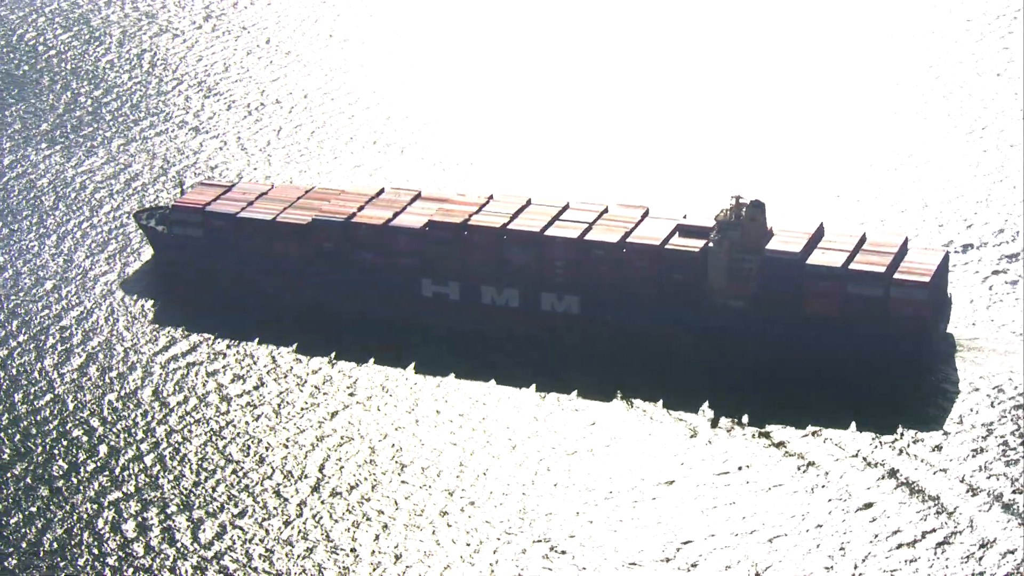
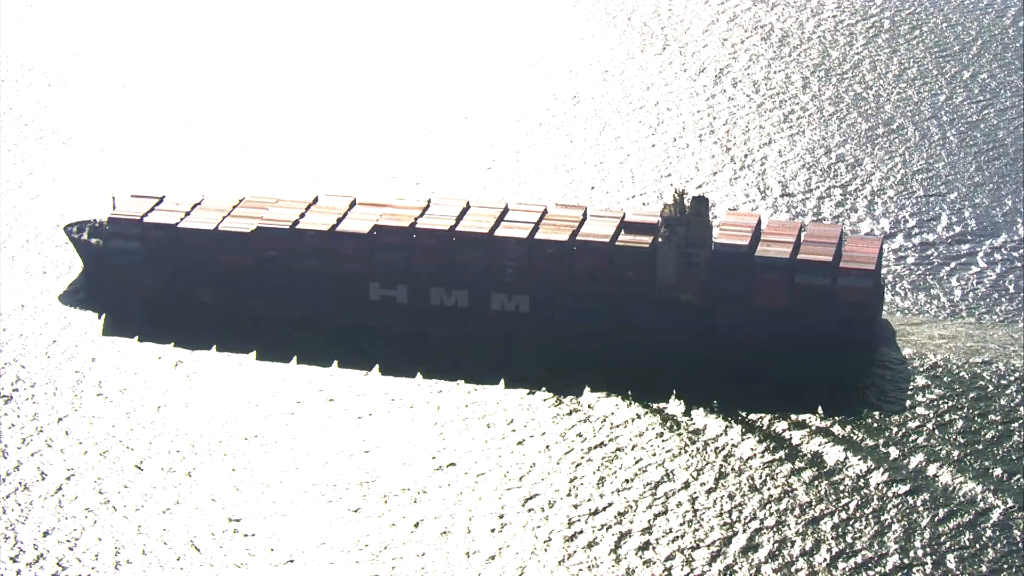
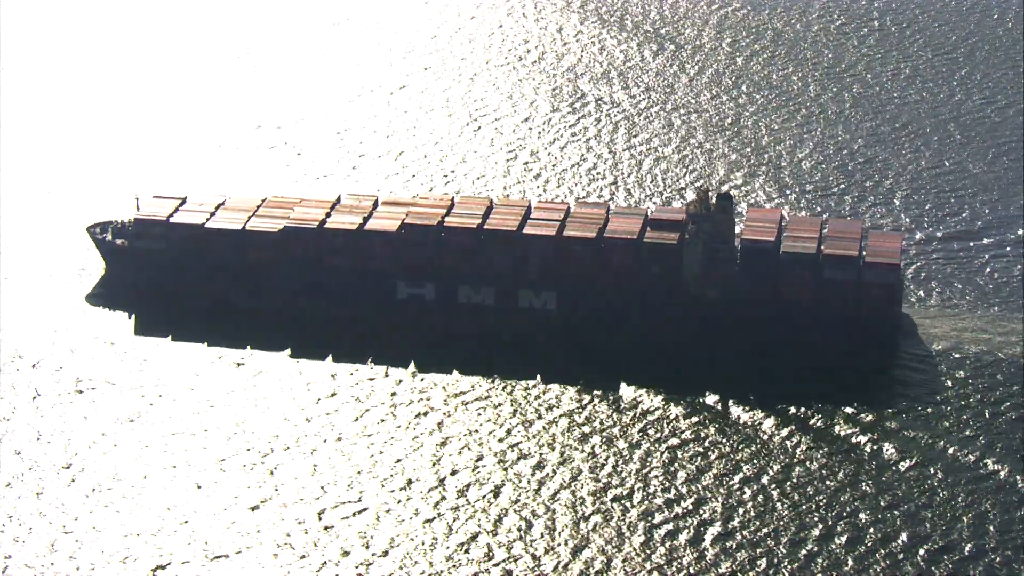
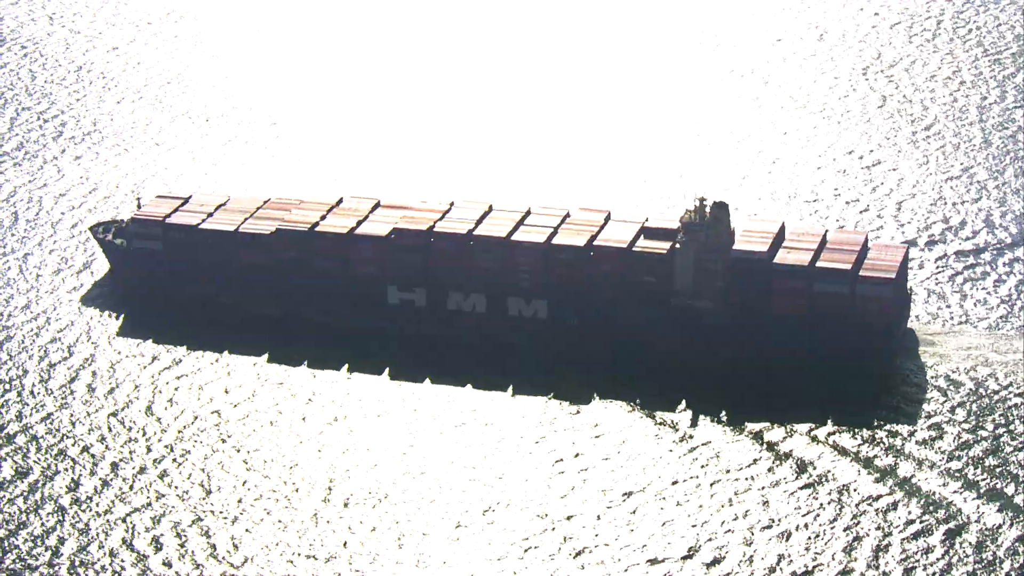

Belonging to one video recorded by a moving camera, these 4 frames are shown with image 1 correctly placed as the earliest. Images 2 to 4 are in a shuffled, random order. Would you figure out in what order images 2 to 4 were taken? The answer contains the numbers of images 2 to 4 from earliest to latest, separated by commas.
4, 2, 3
